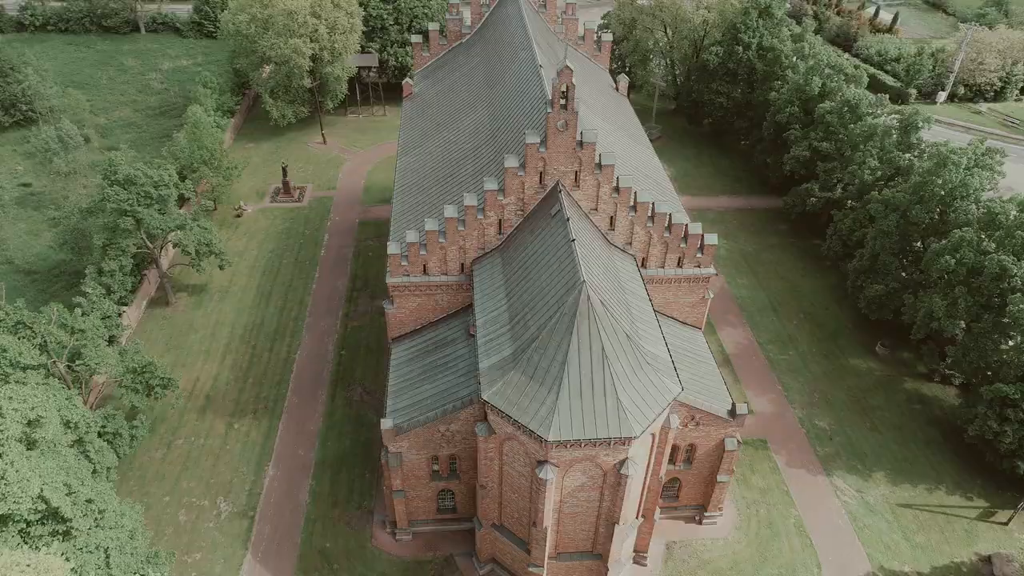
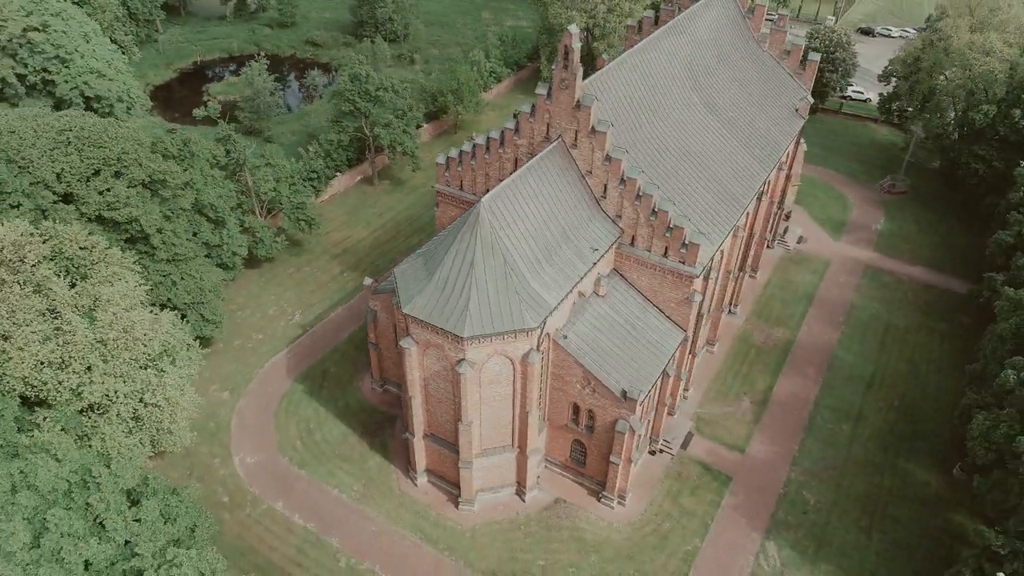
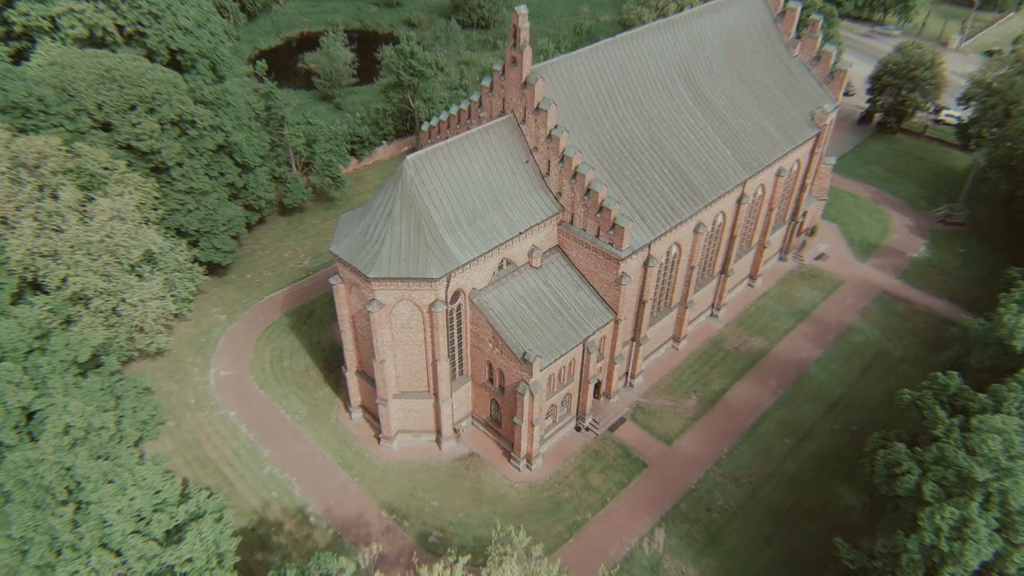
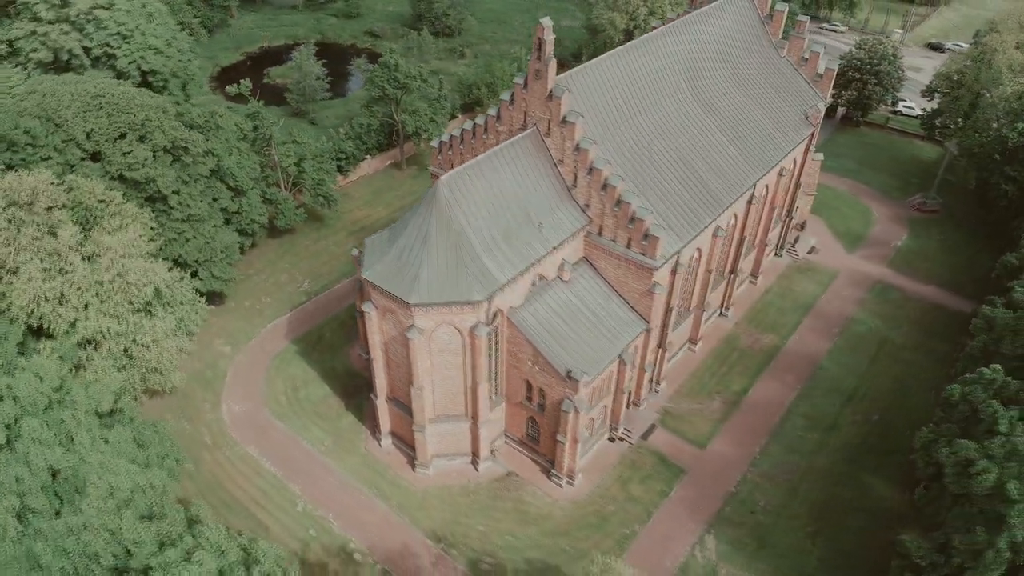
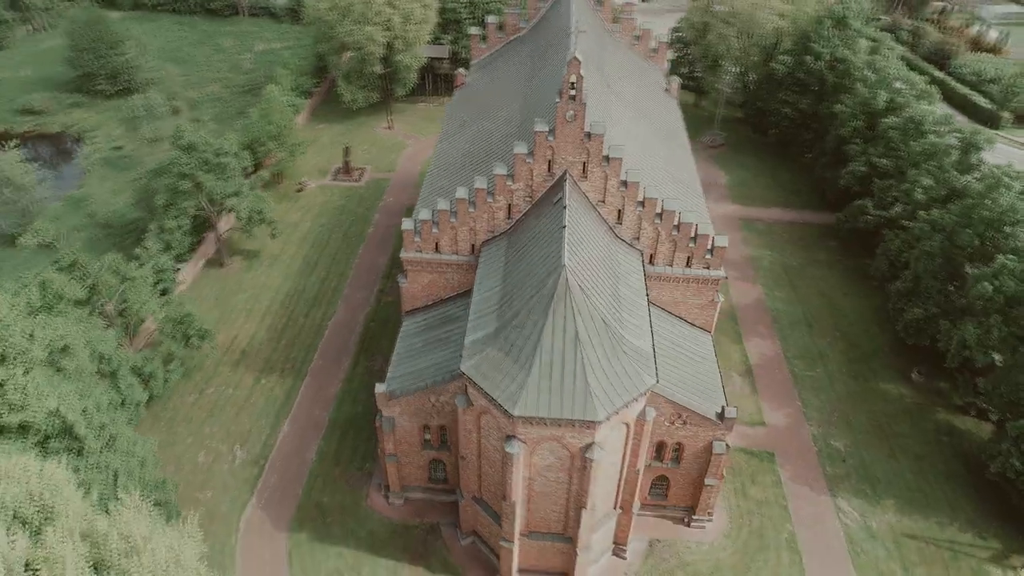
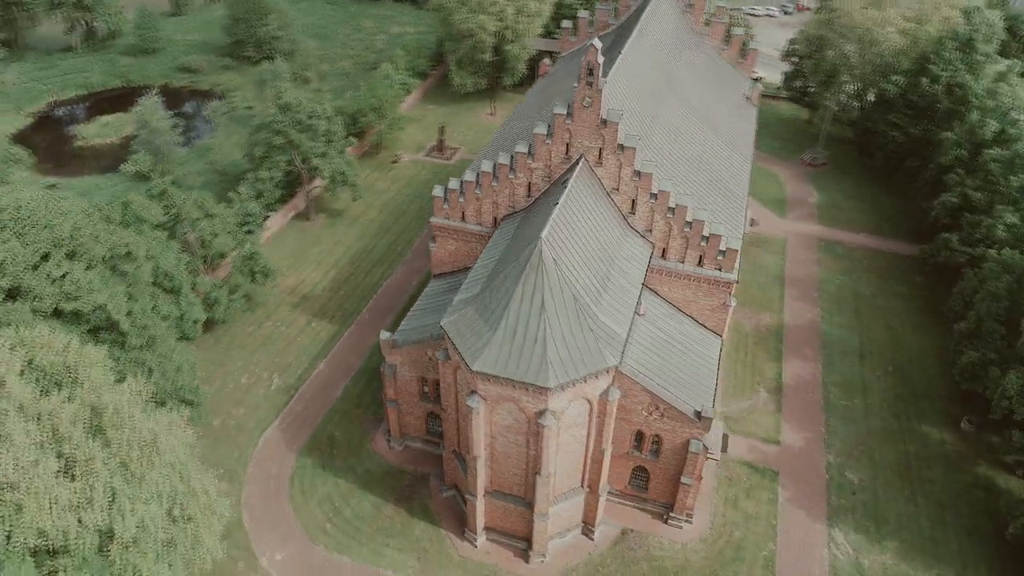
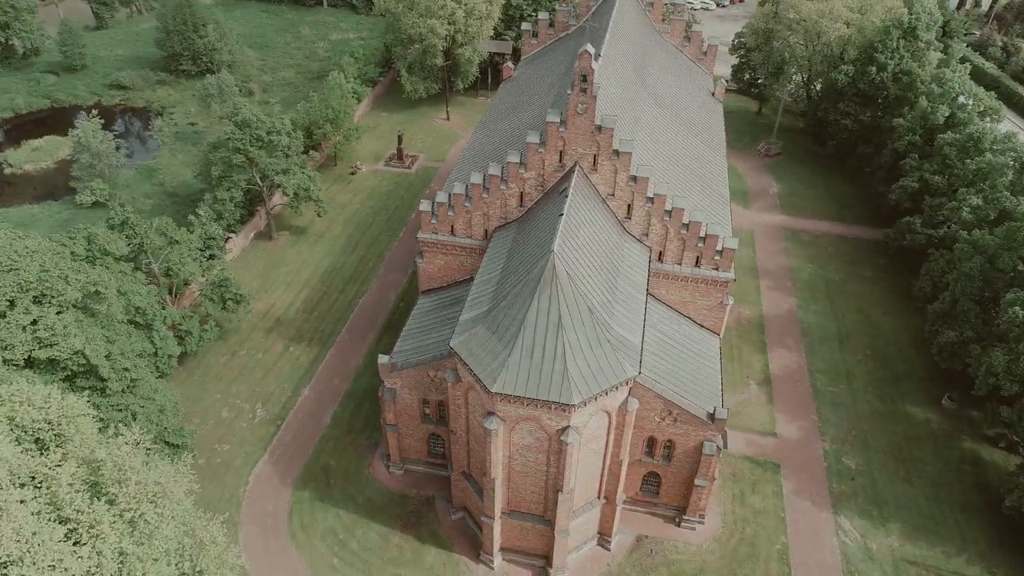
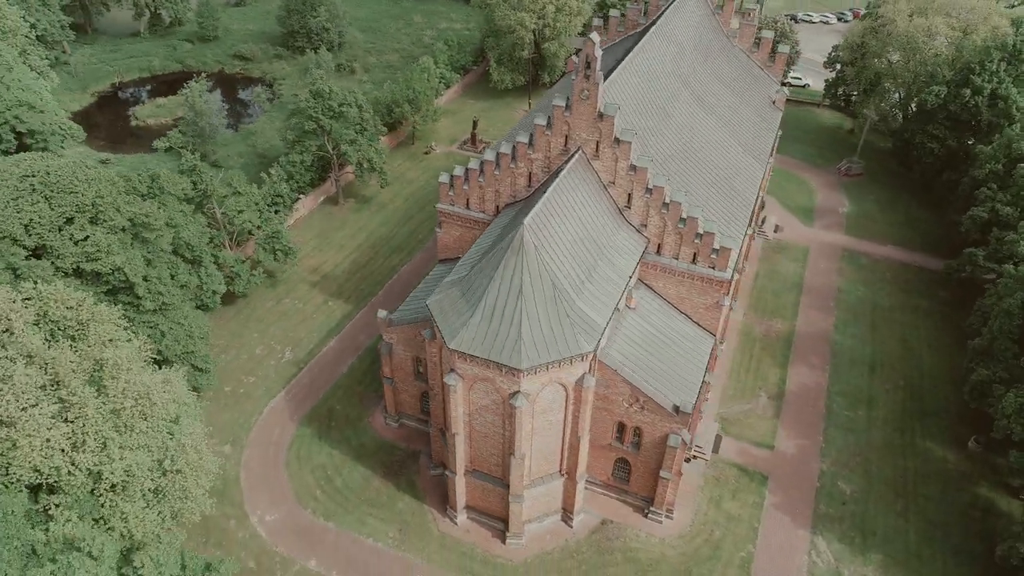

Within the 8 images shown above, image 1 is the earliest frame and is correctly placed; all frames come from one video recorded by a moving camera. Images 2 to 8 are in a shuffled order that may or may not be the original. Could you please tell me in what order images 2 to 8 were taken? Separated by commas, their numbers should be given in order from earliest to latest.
5, 7, 6, 8, 2, 4, 3
